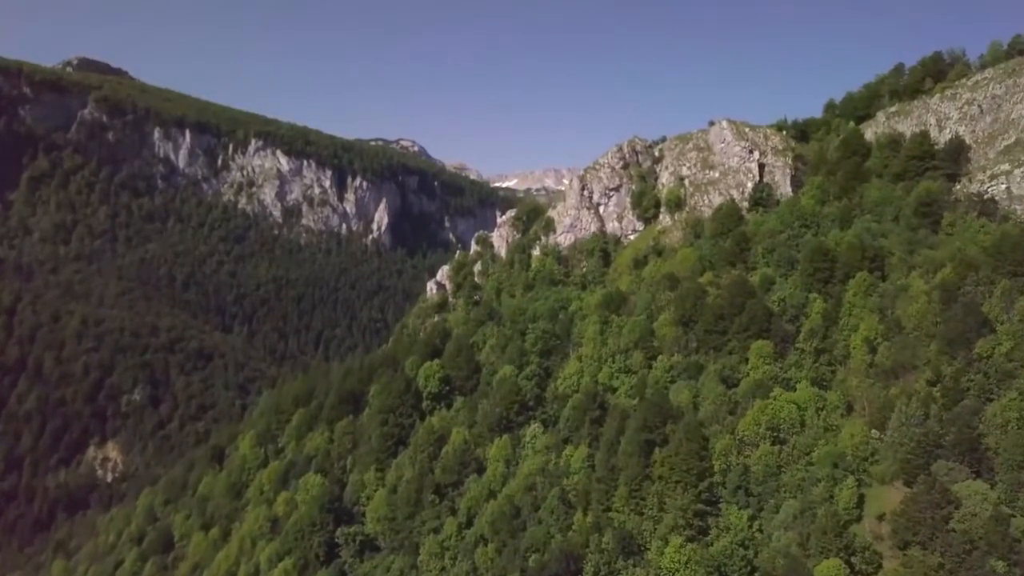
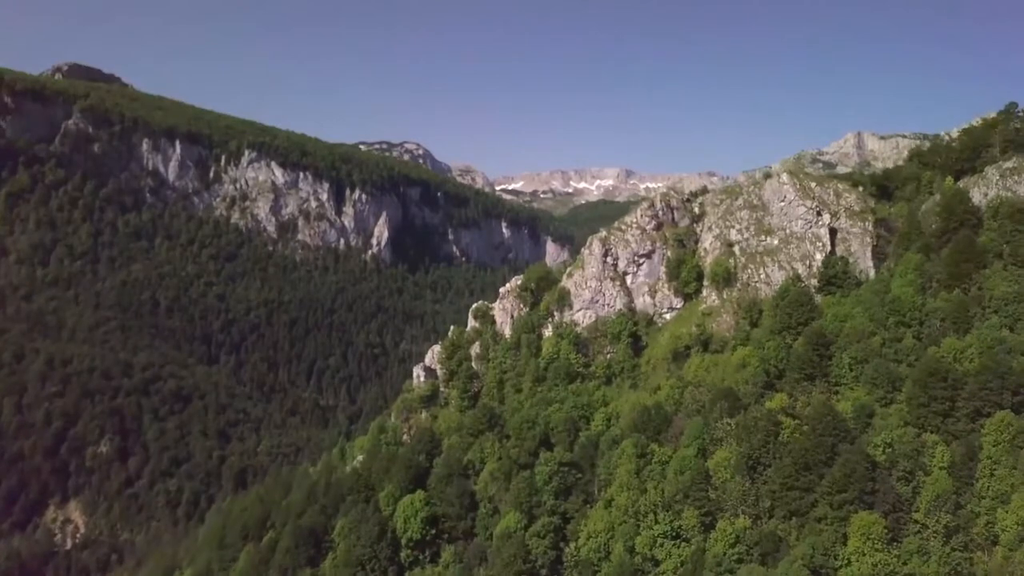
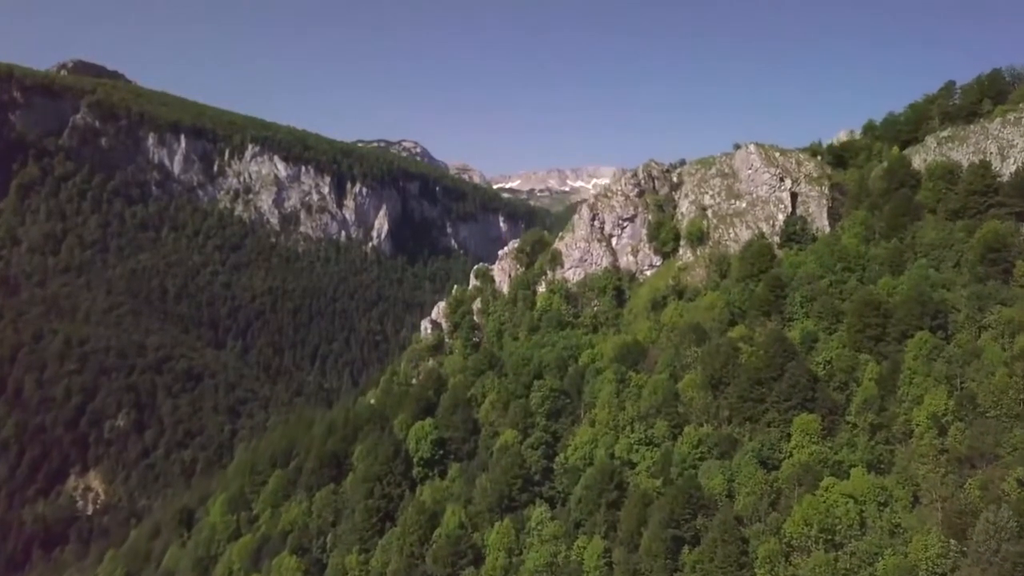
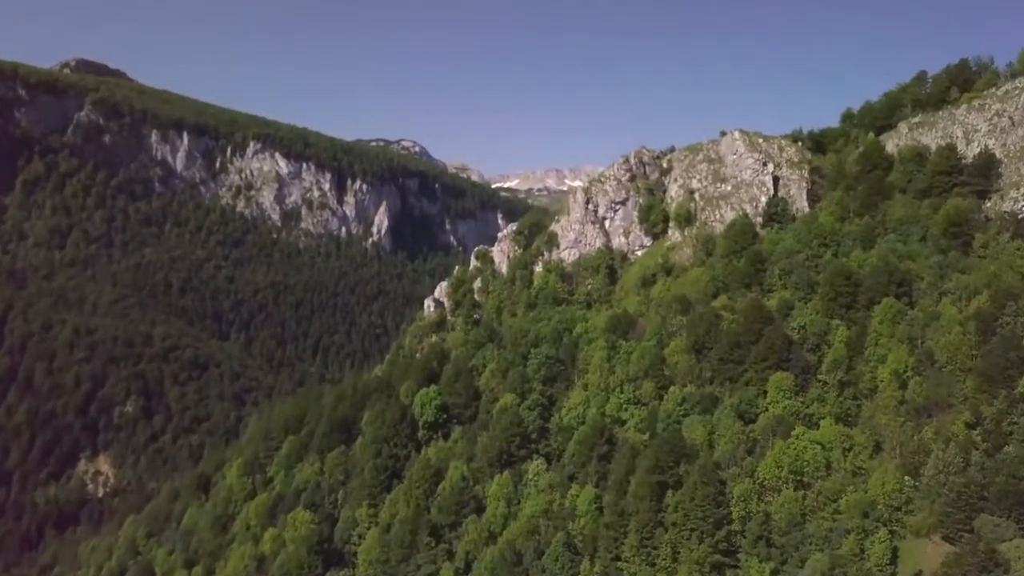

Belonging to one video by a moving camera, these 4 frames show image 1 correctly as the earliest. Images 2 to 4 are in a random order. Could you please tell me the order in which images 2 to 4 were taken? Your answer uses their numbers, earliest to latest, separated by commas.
4, 3, 2
